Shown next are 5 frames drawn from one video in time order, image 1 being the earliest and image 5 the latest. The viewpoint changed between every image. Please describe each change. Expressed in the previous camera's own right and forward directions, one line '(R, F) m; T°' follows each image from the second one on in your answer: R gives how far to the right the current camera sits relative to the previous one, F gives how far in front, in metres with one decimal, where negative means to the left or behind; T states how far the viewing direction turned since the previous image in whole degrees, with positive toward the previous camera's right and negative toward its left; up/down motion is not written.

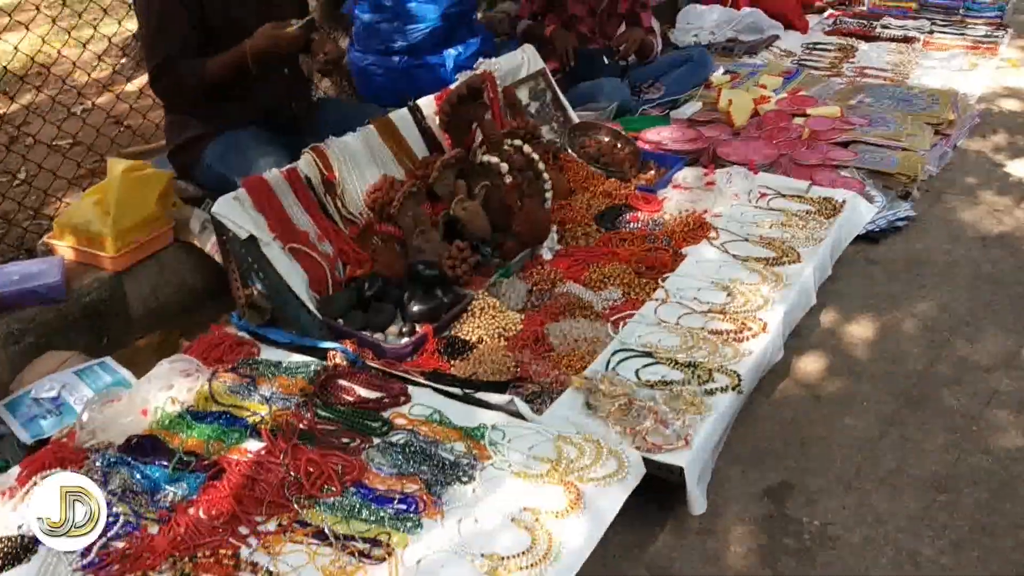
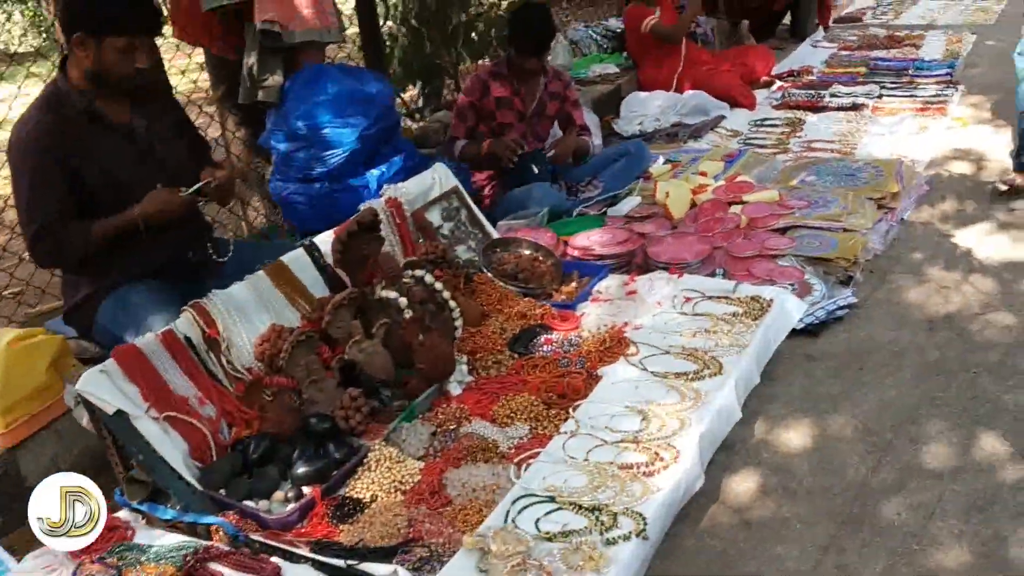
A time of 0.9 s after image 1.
(+0.3, +0.1) m; -1°
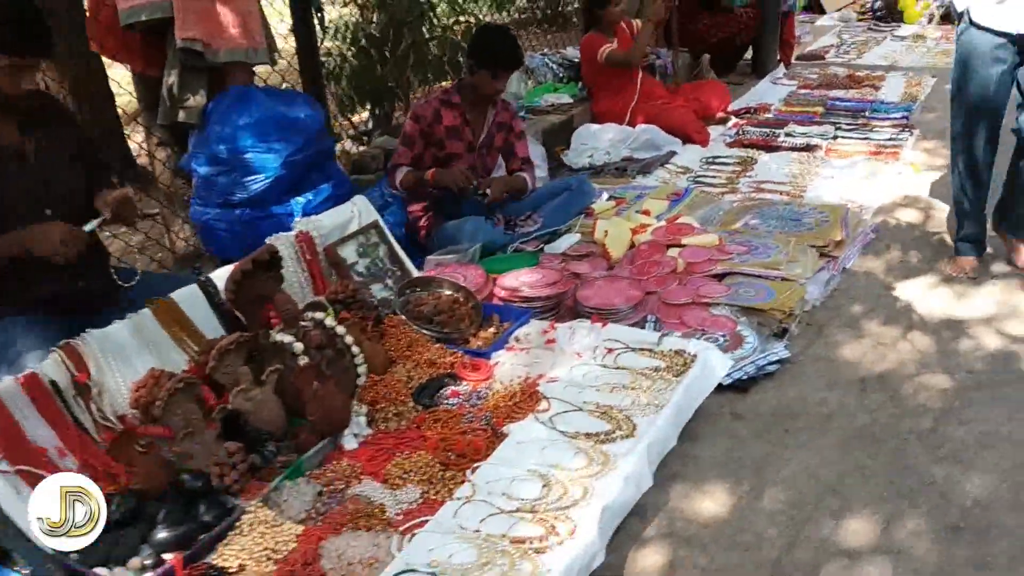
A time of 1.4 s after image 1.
(+0.2, +0.2) m; +2°
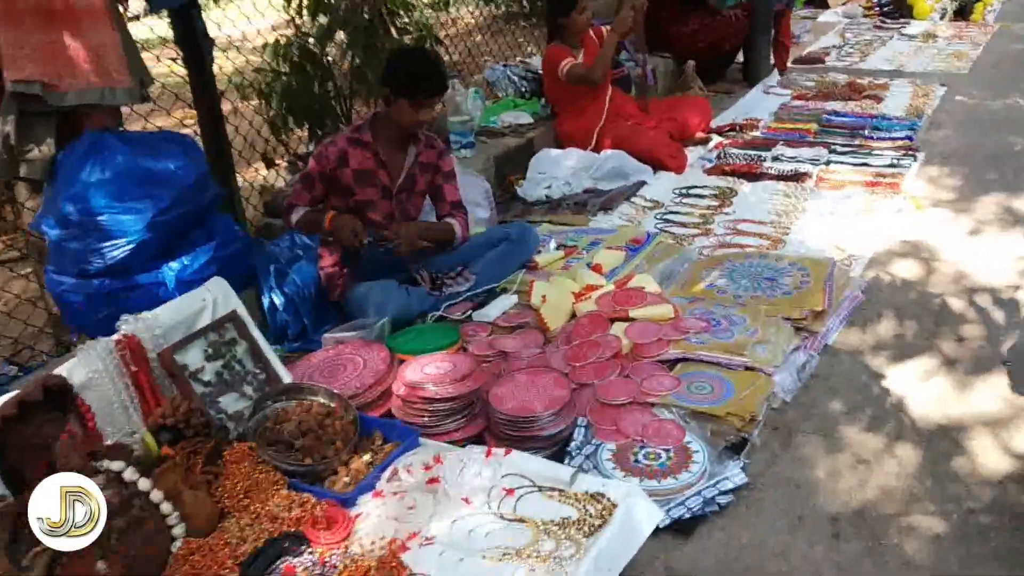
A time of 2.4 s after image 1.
(+0.3, +0.6) m; -1°
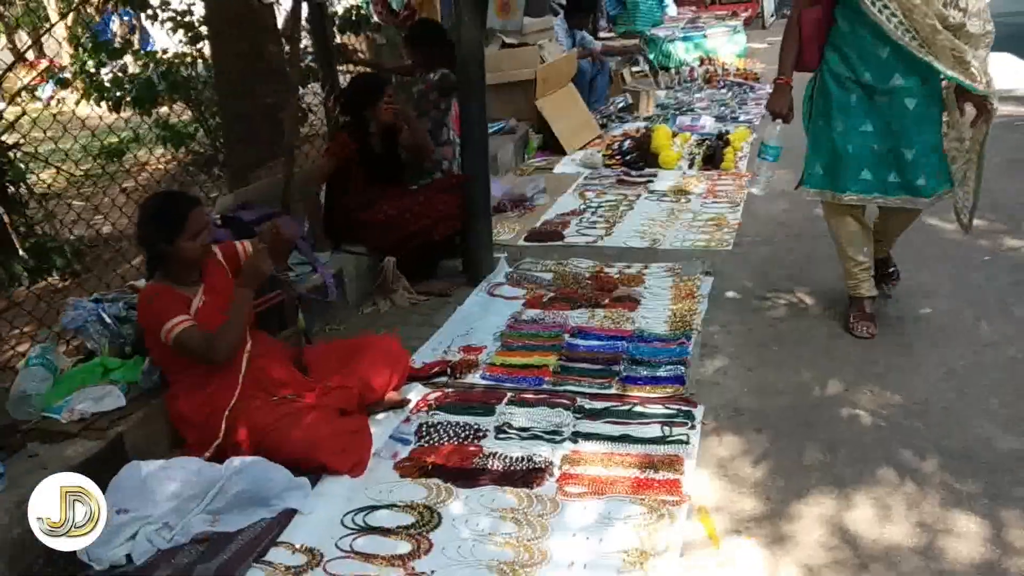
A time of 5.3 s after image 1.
(+0.6, +1.5) m; +13°
